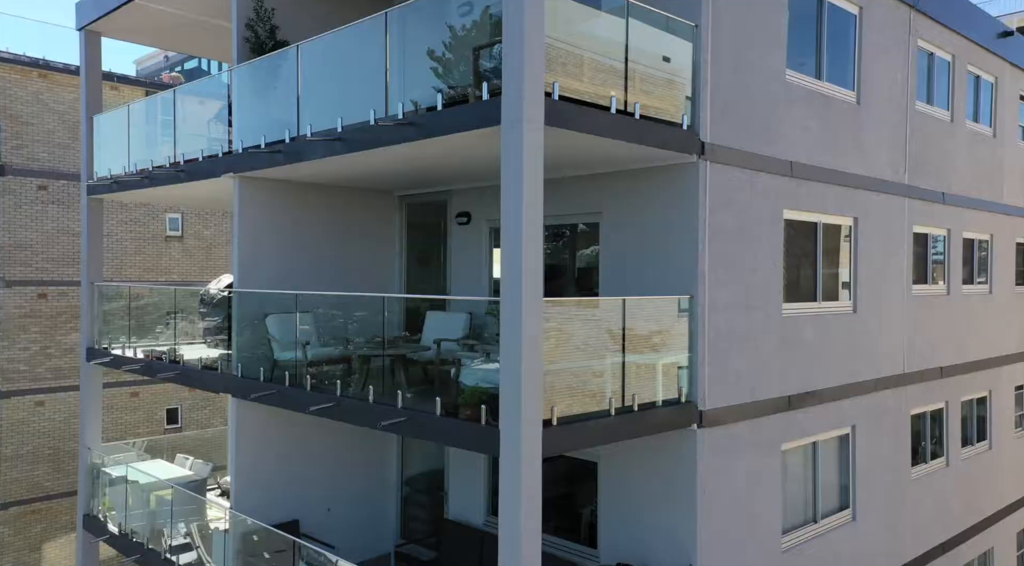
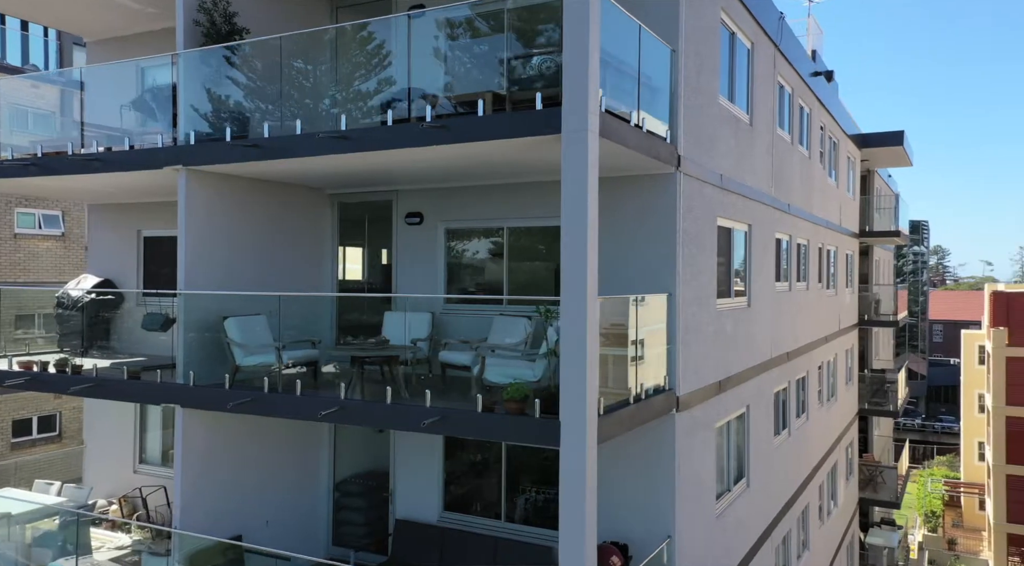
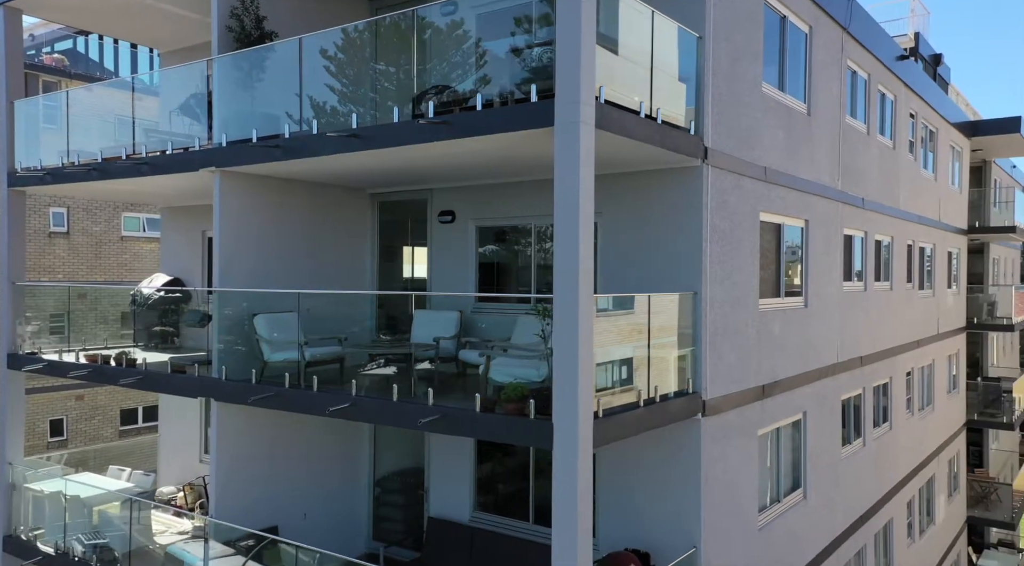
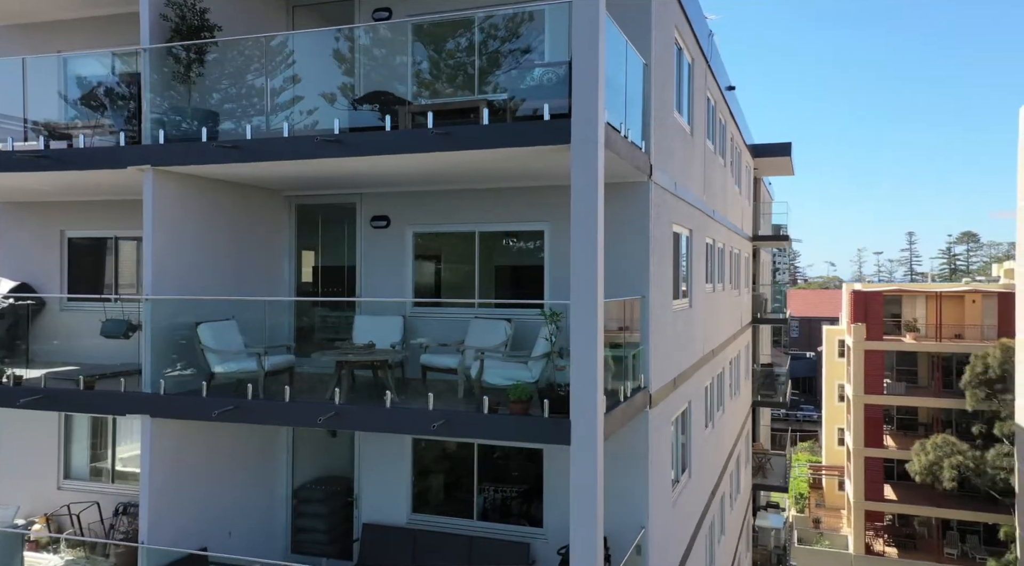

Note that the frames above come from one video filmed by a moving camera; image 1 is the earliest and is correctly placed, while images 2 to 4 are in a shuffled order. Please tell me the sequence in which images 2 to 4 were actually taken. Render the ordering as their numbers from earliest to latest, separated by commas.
3, 2, 4
